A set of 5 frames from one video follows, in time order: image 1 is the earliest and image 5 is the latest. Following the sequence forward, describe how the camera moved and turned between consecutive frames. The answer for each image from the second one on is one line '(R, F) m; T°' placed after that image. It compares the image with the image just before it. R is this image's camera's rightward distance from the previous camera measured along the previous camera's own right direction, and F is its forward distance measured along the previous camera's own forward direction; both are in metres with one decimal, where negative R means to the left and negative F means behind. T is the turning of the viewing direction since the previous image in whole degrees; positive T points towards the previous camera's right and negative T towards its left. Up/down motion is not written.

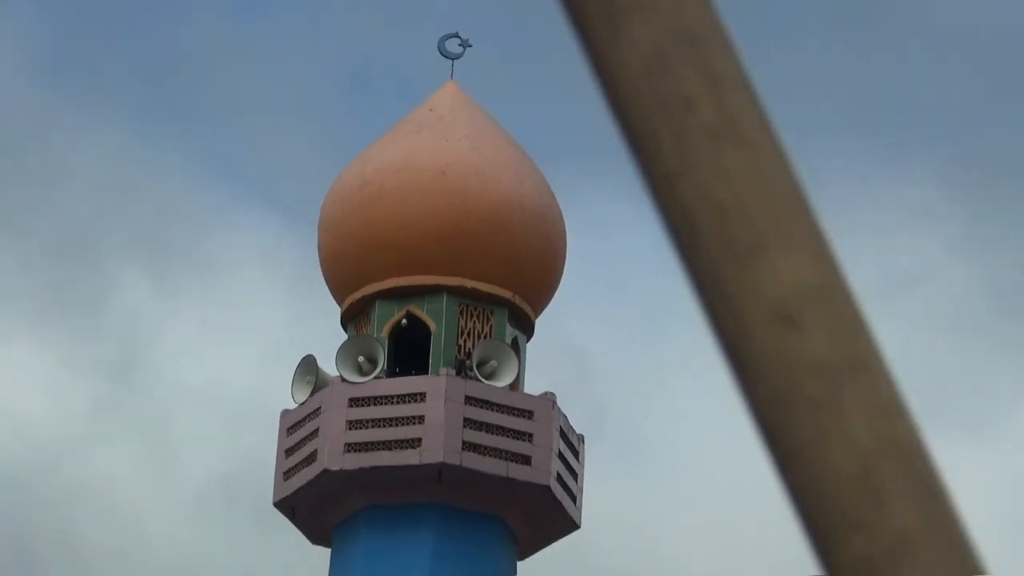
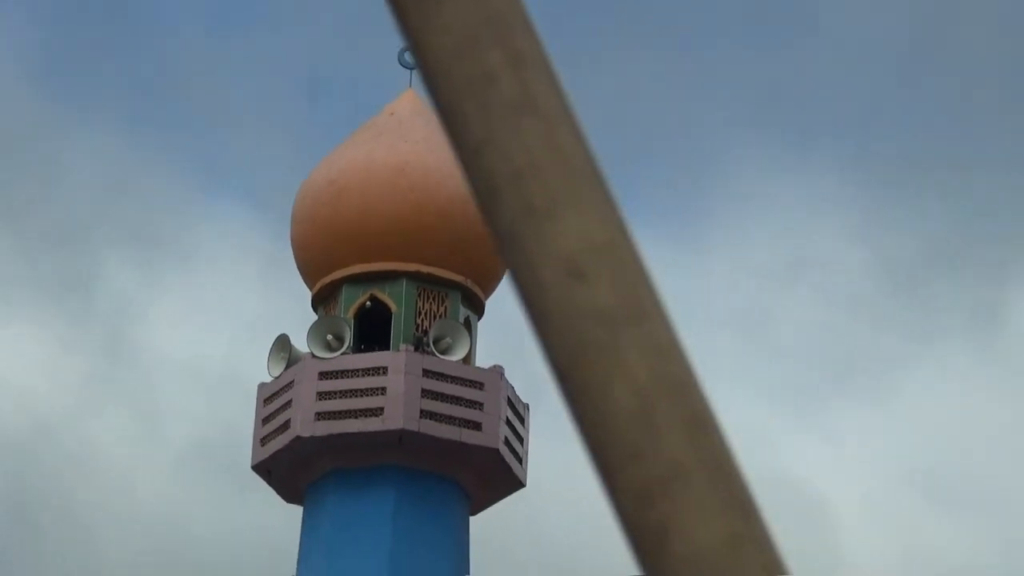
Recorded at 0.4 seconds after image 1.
(+0.4, -0.2) m; -5°
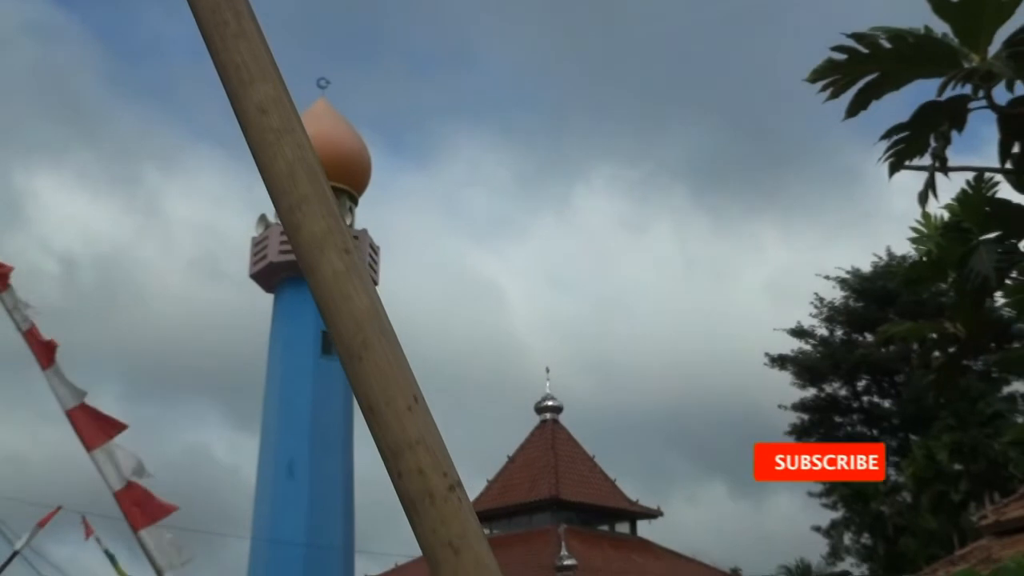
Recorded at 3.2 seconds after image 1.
(+1.5, -2.1) m; -6°
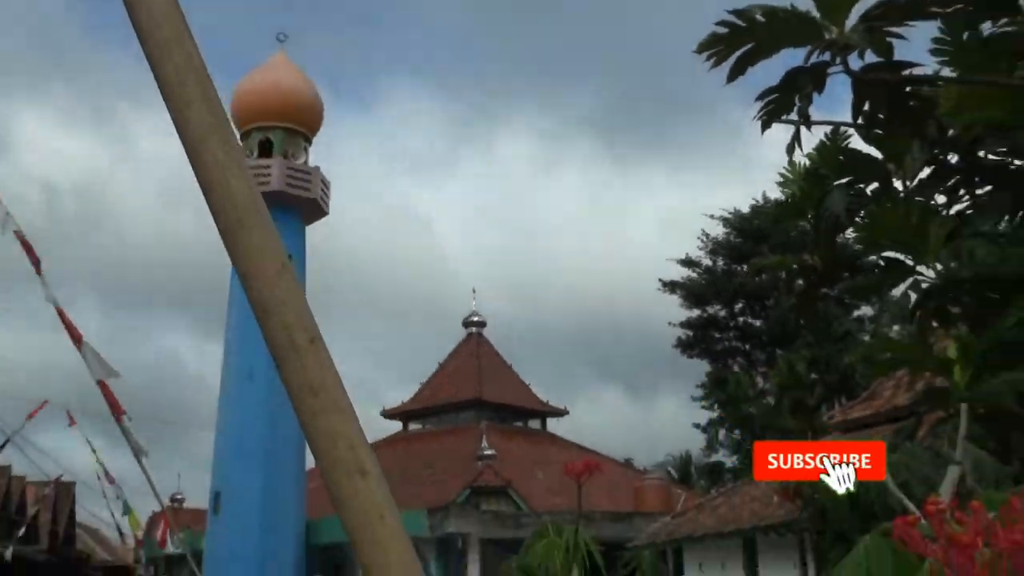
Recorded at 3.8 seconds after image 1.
(+0.3, -0.8) m; +2°
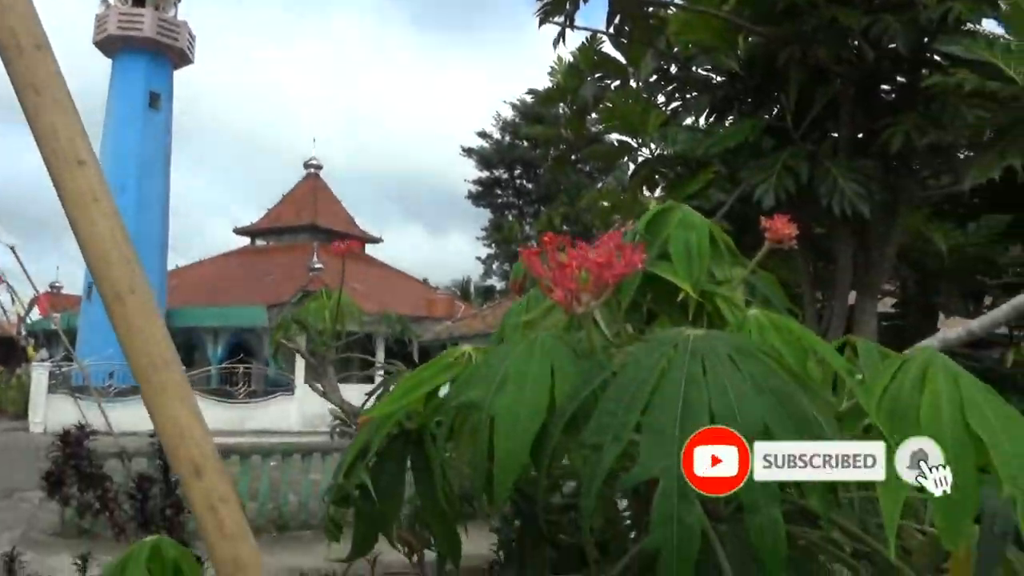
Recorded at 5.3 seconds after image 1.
(+0.6, -1.8) m; +9°
